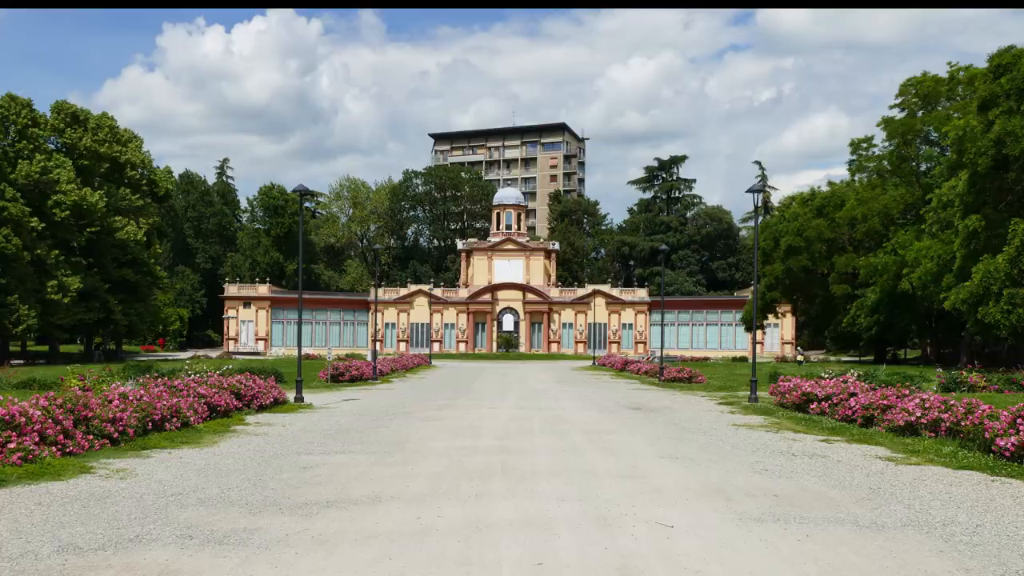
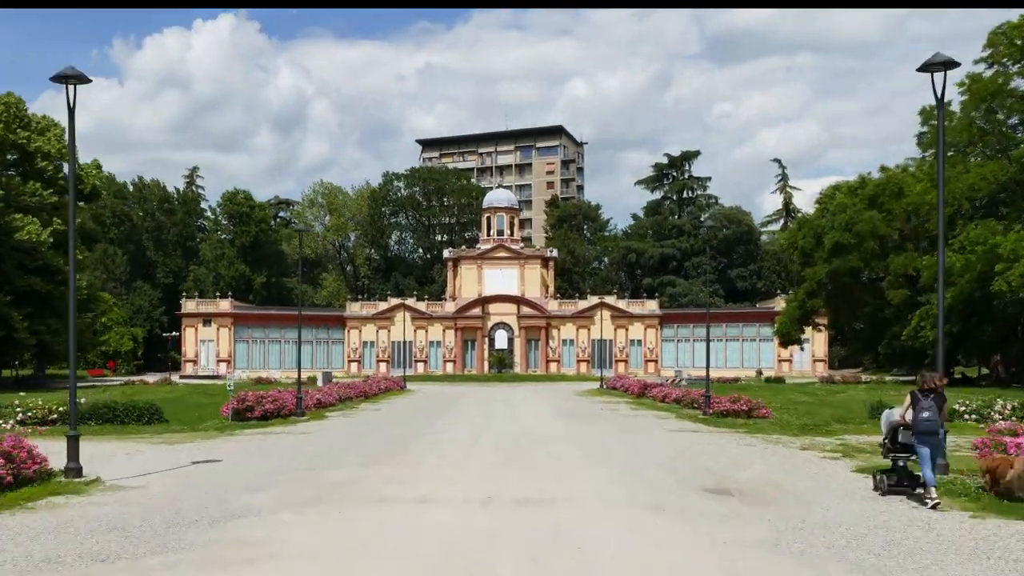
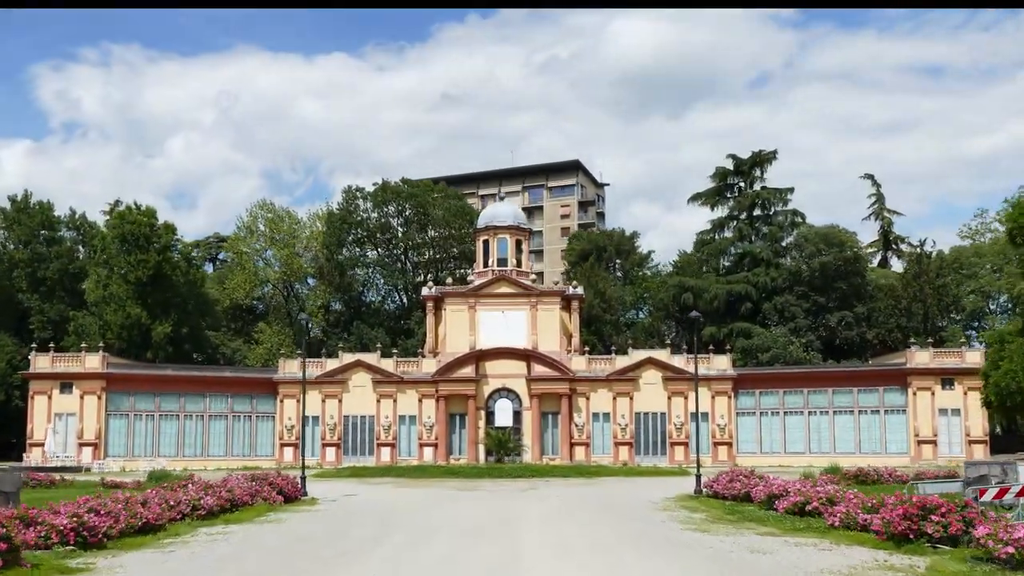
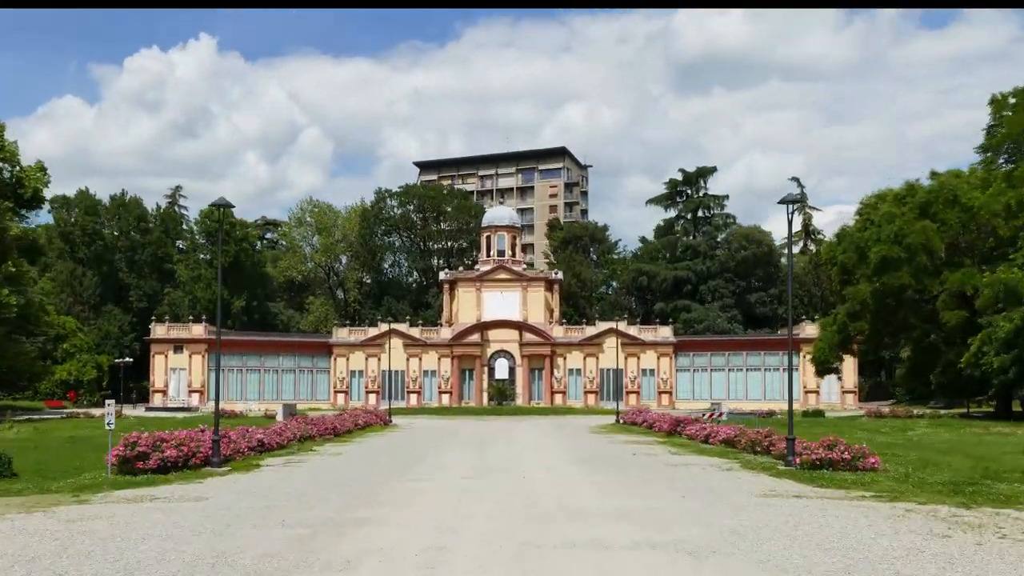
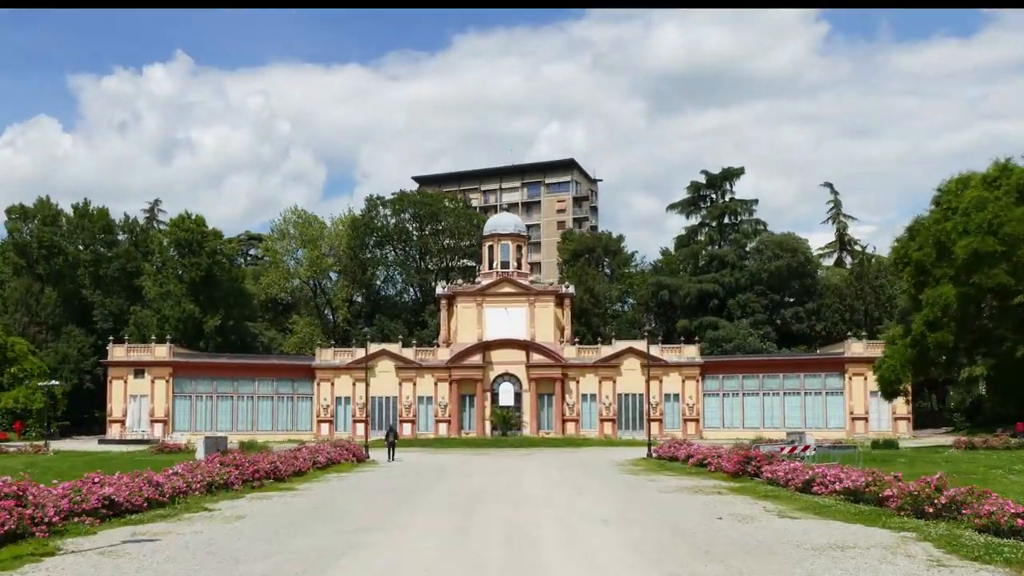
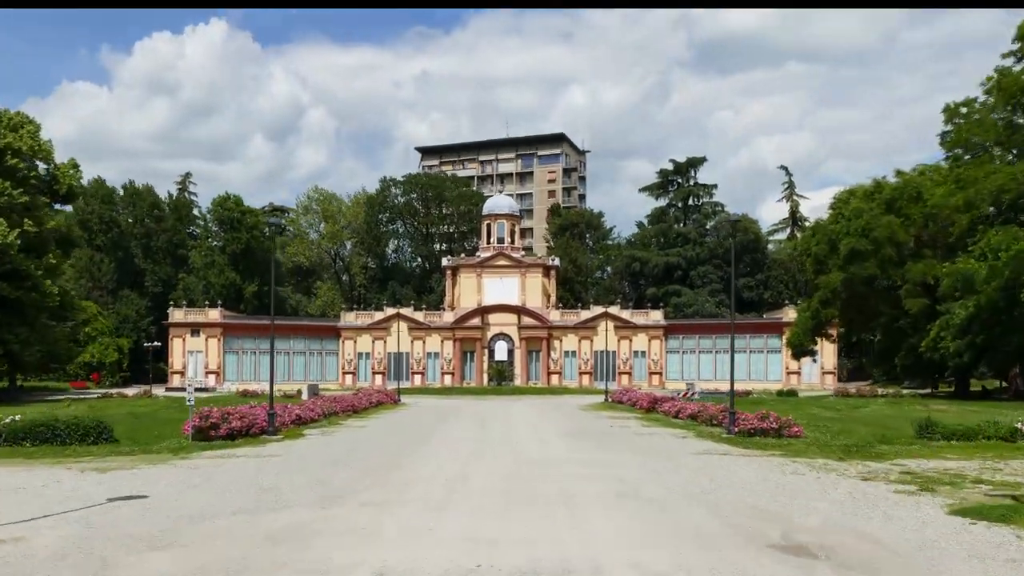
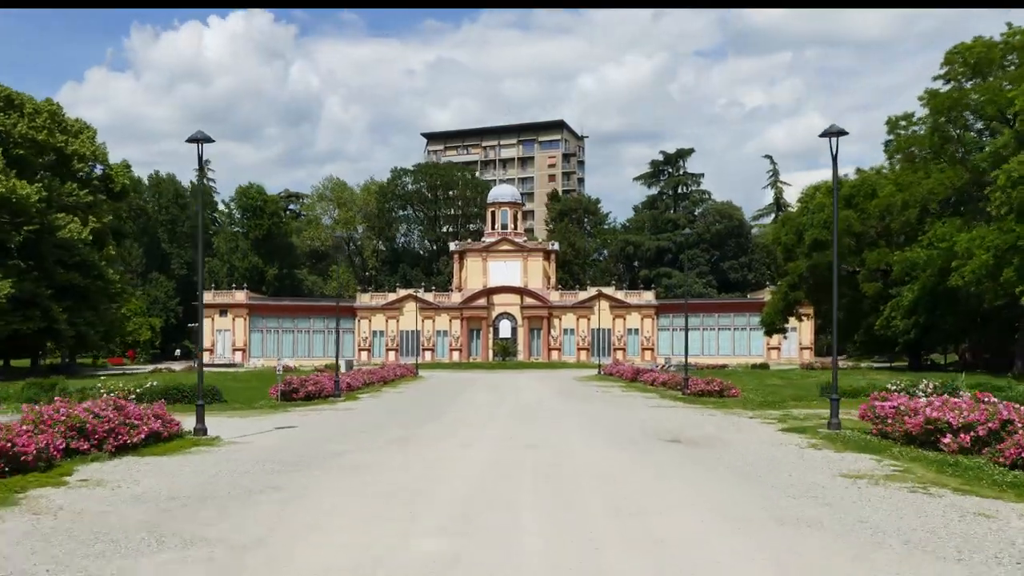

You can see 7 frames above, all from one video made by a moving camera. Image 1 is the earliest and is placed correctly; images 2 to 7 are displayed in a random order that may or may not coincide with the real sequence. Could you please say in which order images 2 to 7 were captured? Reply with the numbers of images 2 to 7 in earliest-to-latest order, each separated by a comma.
7, 2, 6, 4, 5, 3
